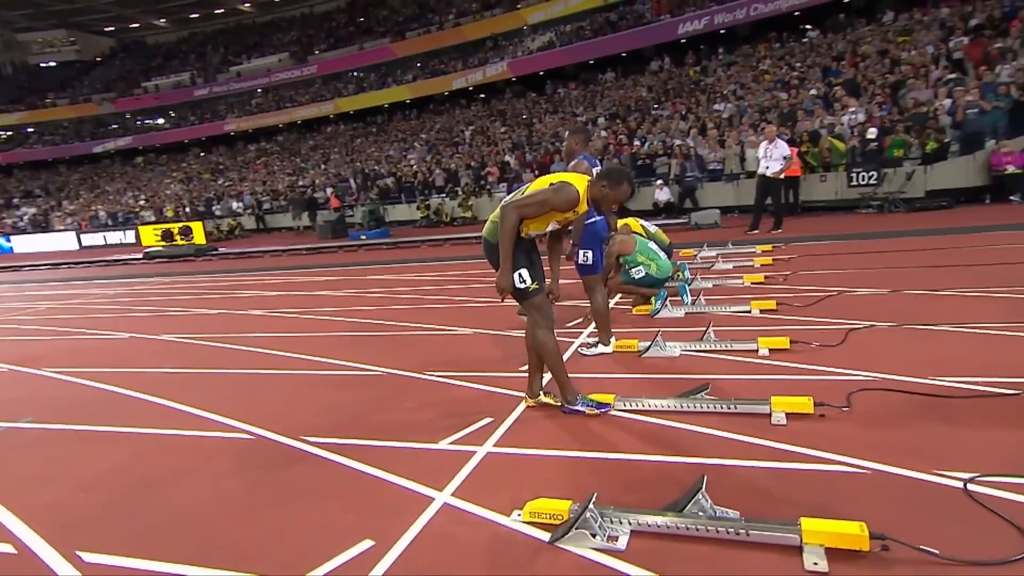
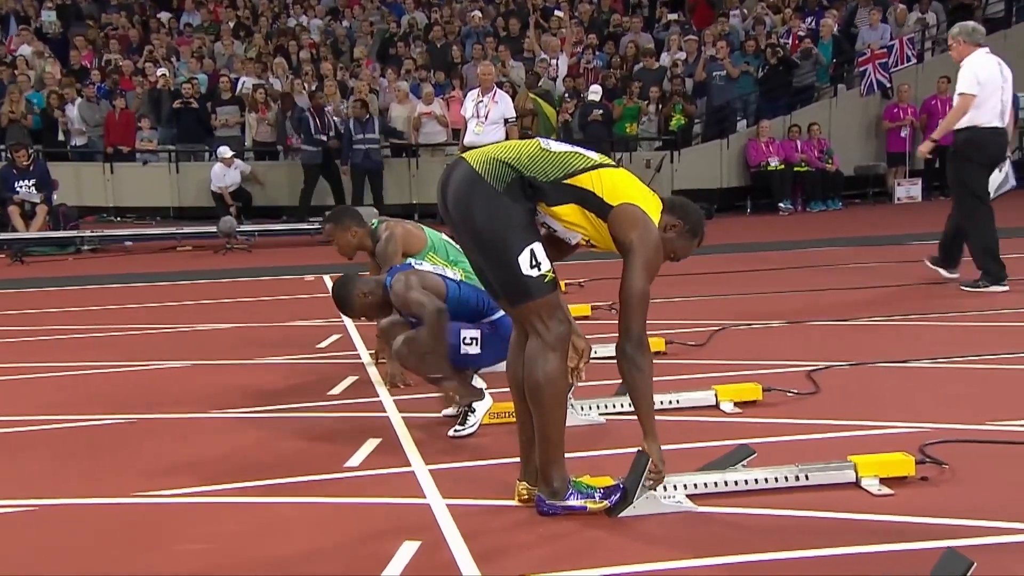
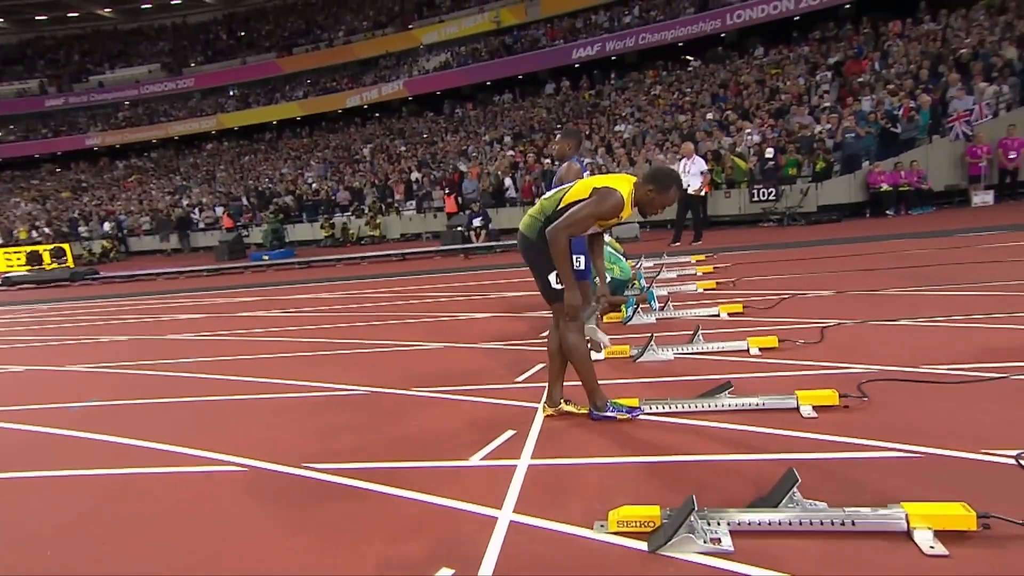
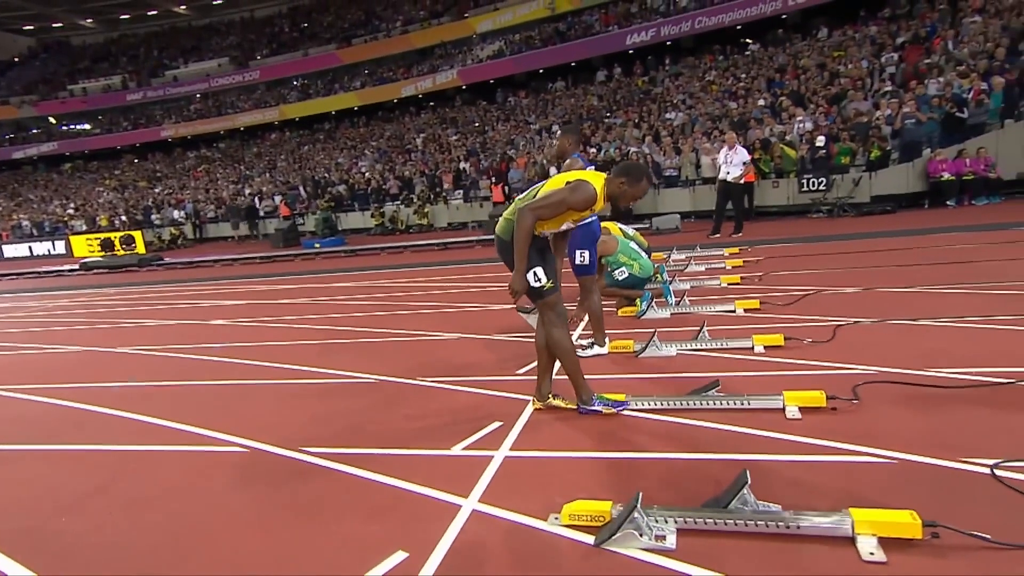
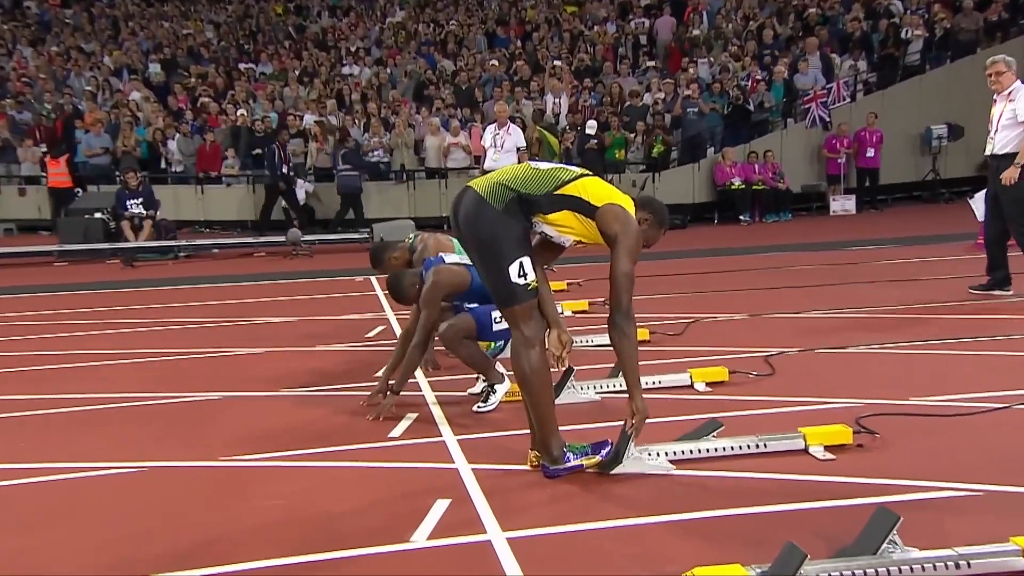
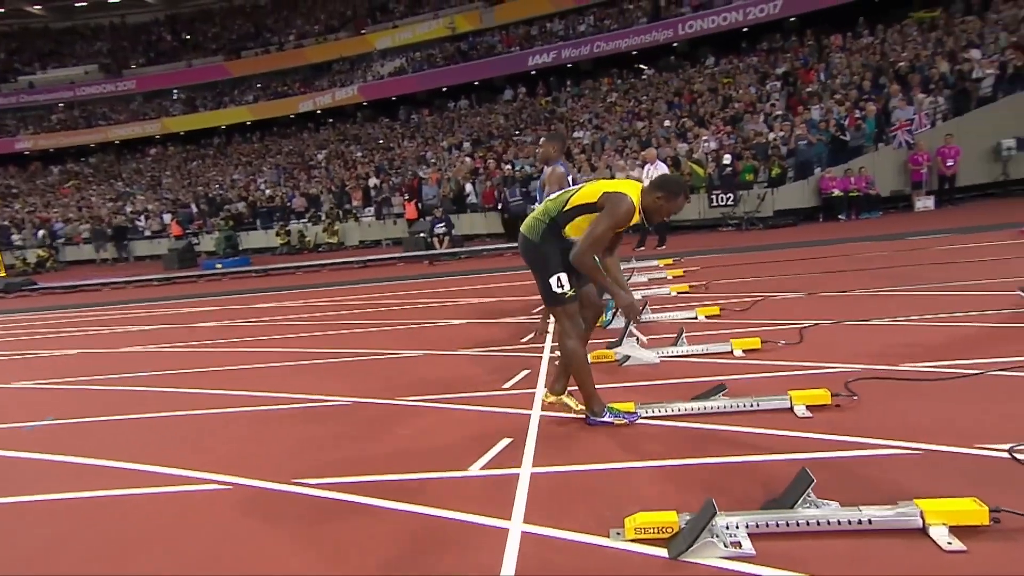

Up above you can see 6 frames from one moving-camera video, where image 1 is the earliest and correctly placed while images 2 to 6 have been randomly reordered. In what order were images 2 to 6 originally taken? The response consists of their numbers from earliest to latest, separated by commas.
4, 3, 6, 5, 2
